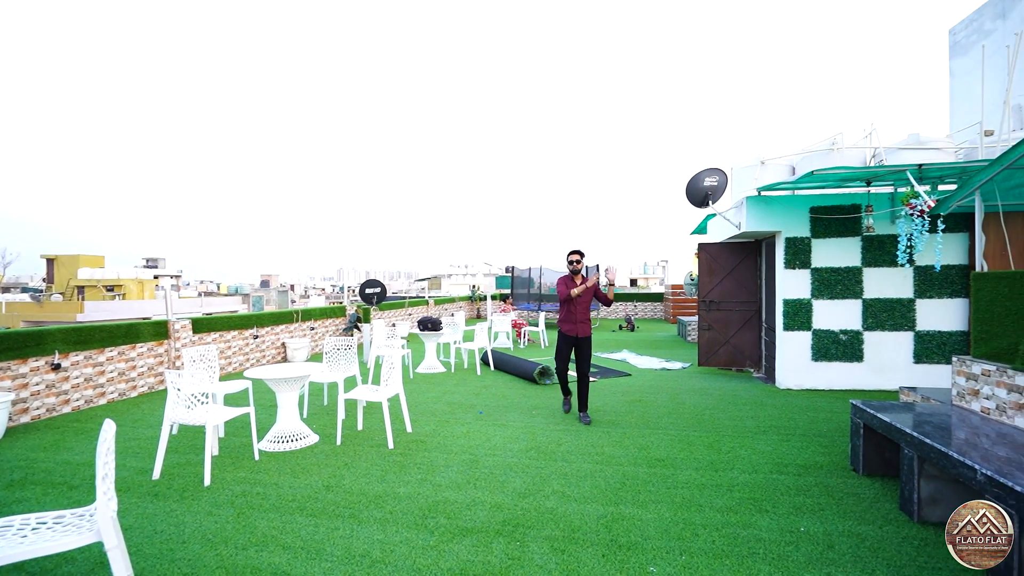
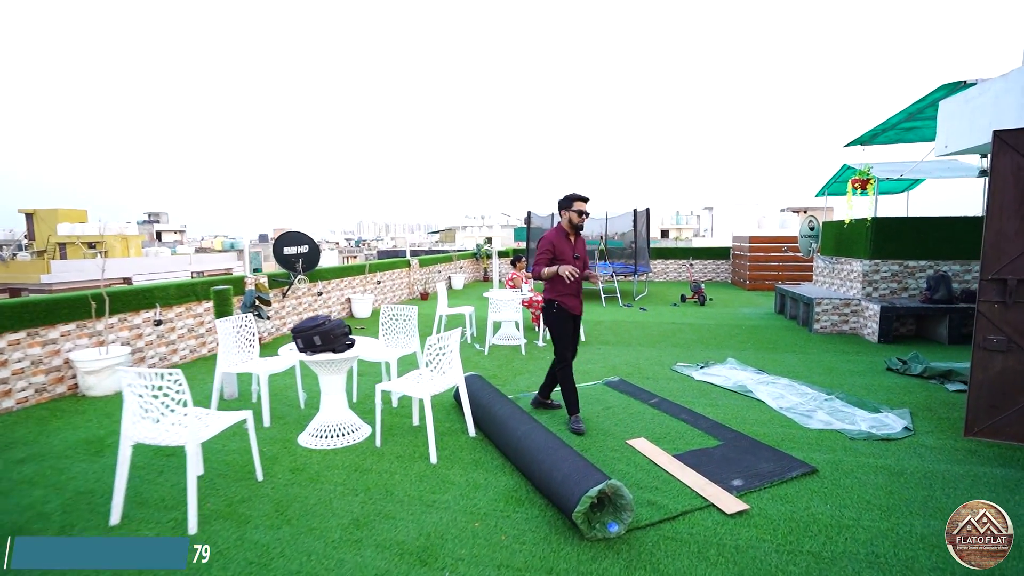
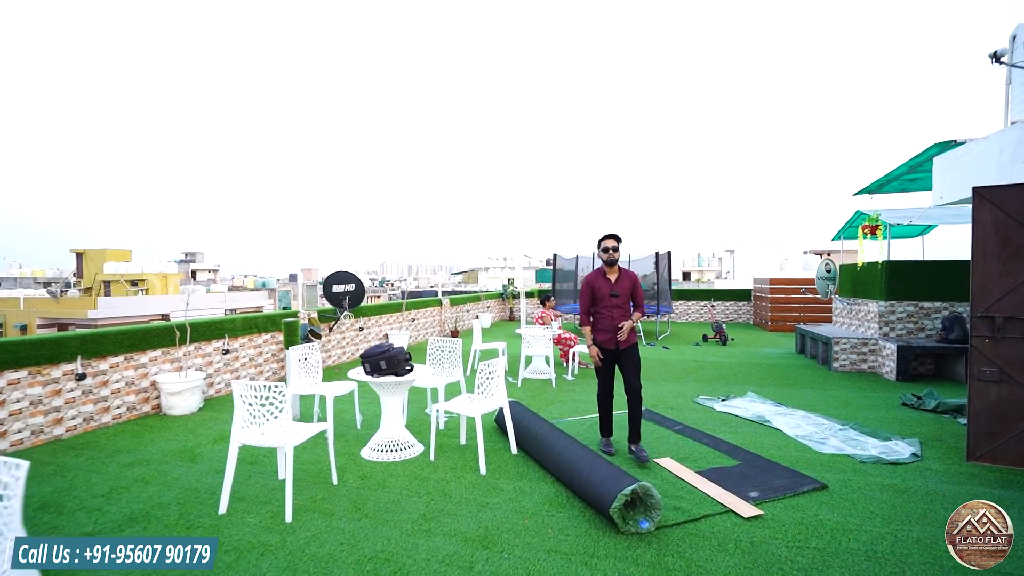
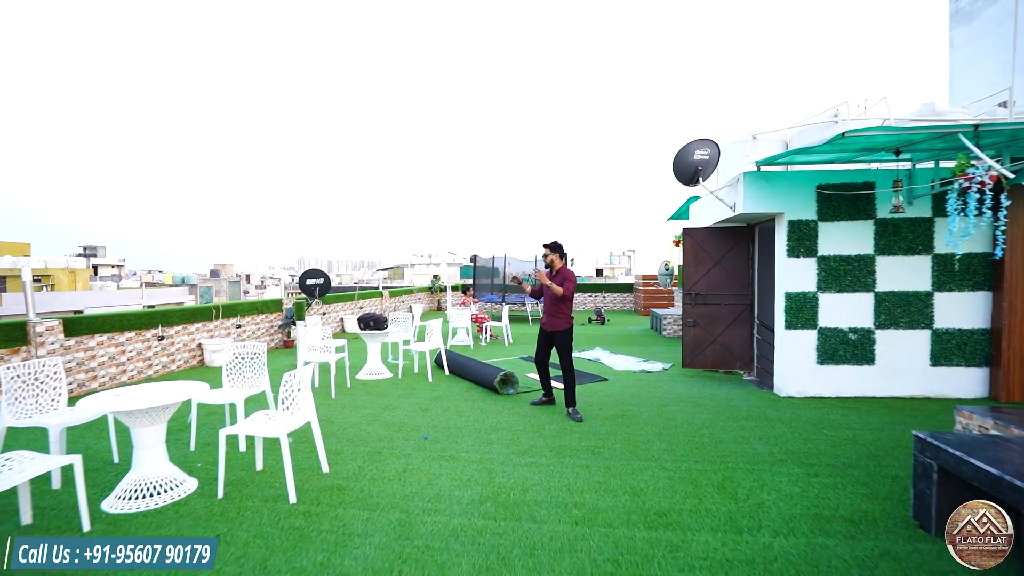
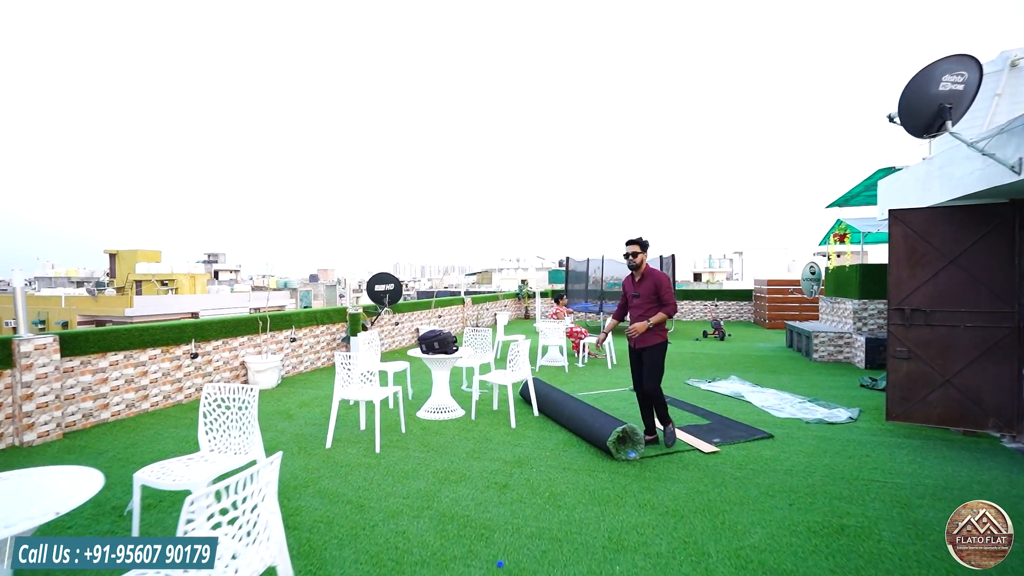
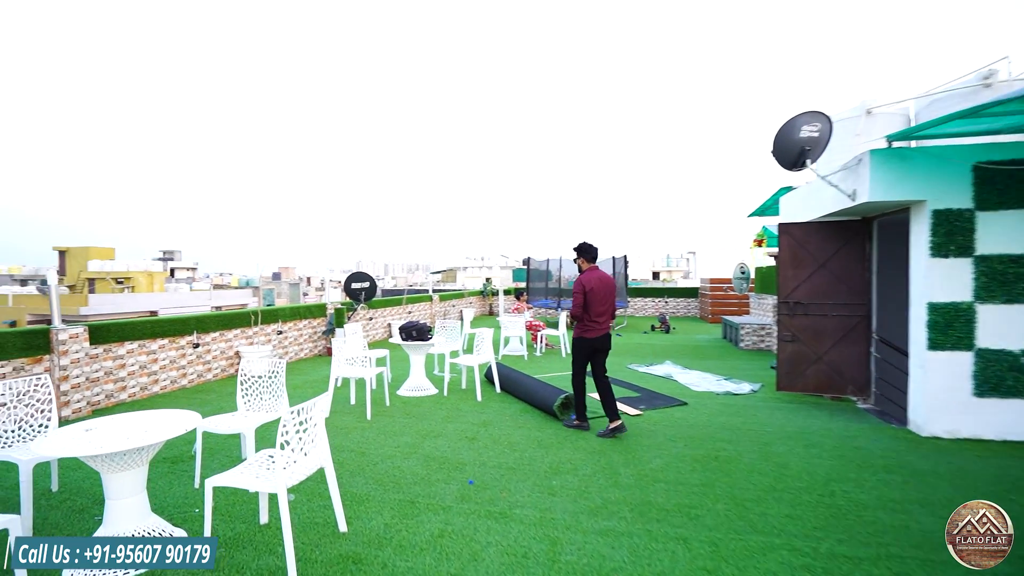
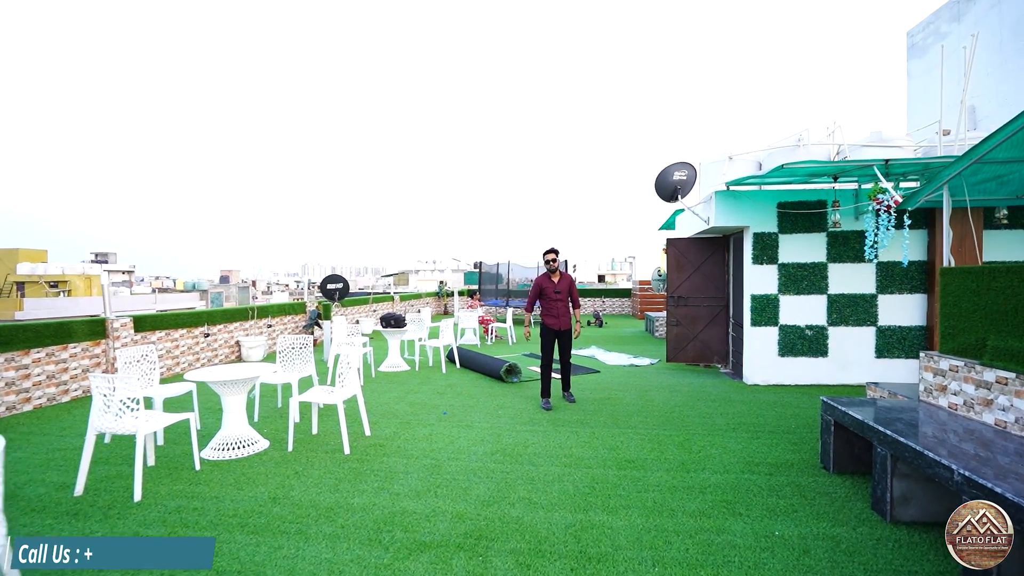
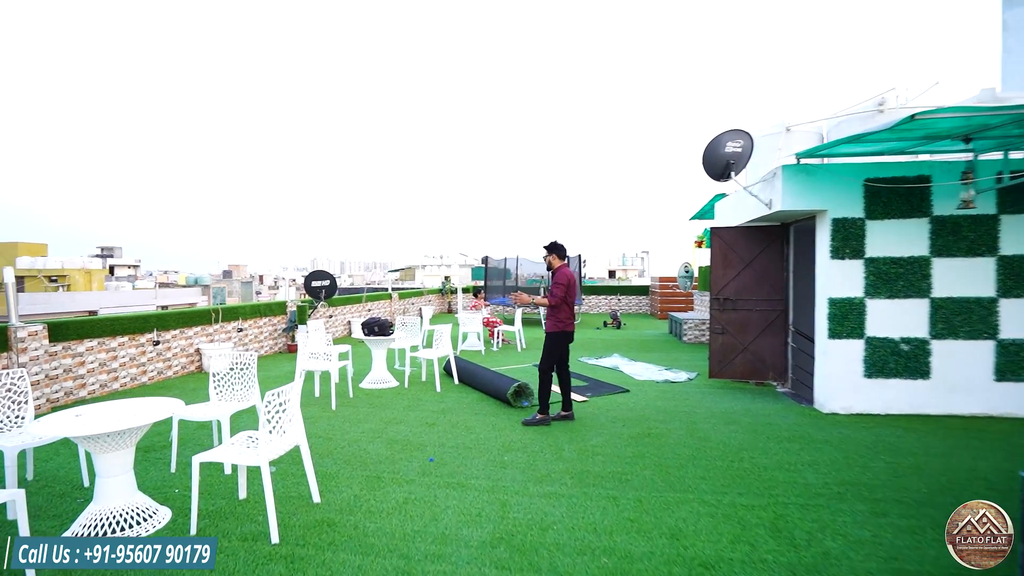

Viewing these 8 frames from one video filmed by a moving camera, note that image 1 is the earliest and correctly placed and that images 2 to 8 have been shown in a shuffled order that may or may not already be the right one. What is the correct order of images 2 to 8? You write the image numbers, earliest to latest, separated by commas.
7, 4, 8, 6, 5, 3, 2
